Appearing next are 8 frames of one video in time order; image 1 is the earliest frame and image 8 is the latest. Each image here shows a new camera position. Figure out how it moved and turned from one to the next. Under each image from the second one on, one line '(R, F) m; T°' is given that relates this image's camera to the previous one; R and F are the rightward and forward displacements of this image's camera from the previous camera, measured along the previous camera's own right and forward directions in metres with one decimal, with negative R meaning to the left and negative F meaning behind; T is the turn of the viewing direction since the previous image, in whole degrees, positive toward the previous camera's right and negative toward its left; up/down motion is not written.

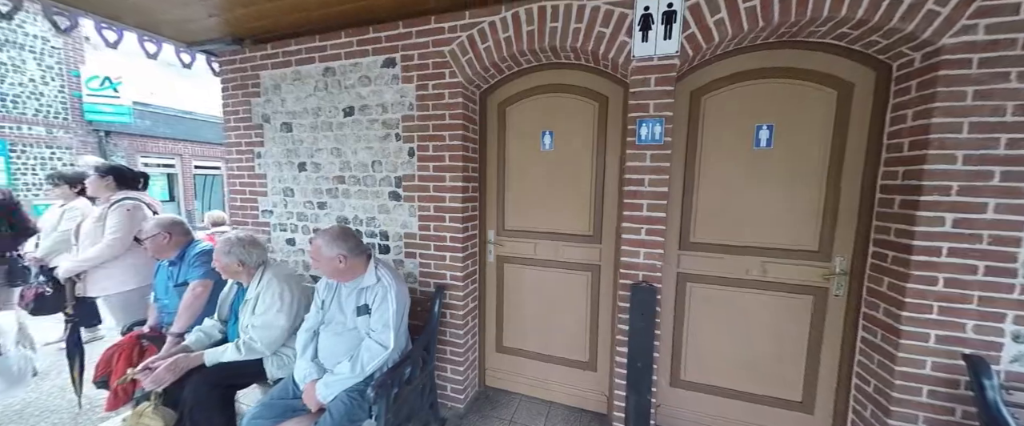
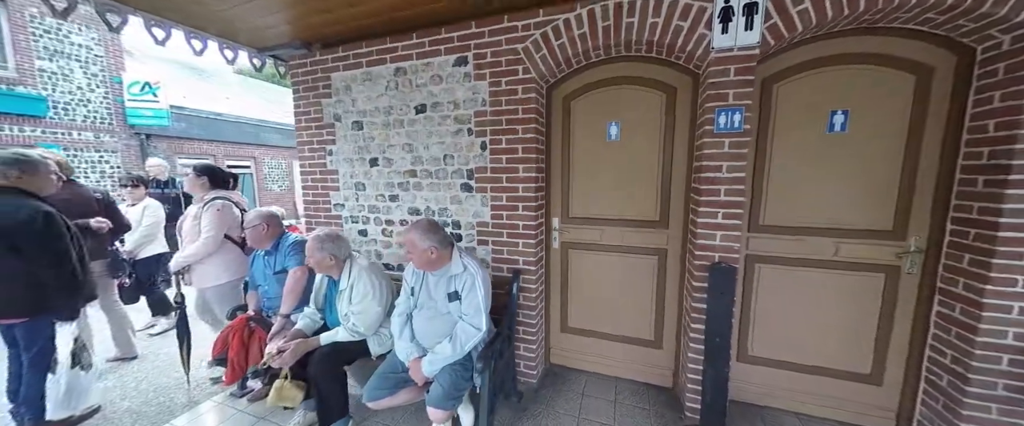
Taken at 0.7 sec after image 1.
(-0.4, -0.1) m; -2°
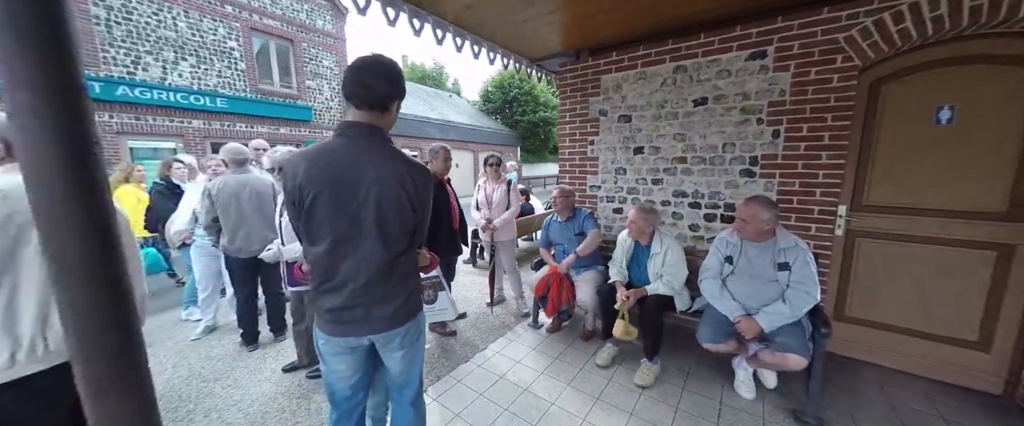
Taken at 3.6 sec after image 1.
(-1.3, -0.6) m; -18°
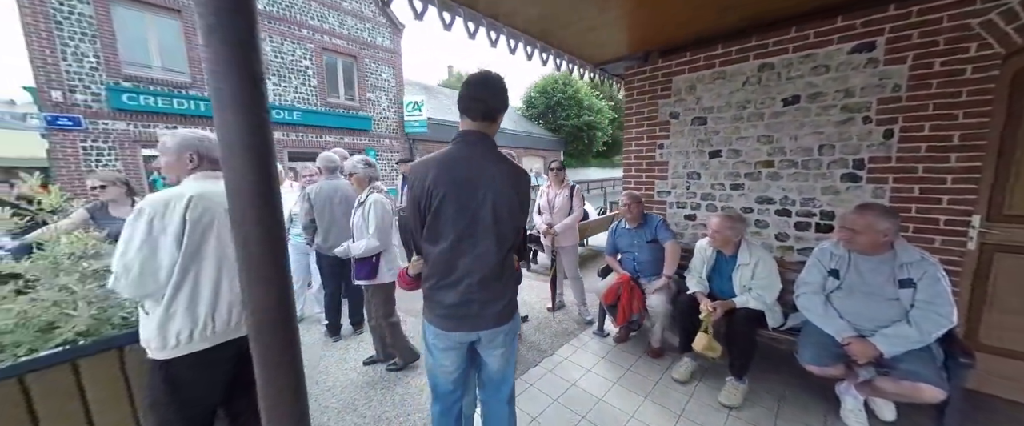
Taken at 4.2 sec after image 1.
(-0.2, 0.0) m; -7°
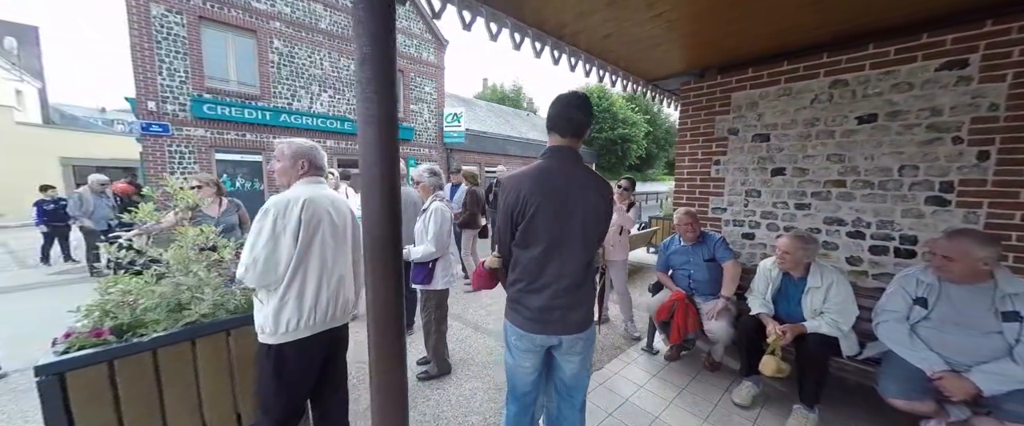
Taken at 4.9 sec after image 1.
(-0.2, -0.1) m; -5°
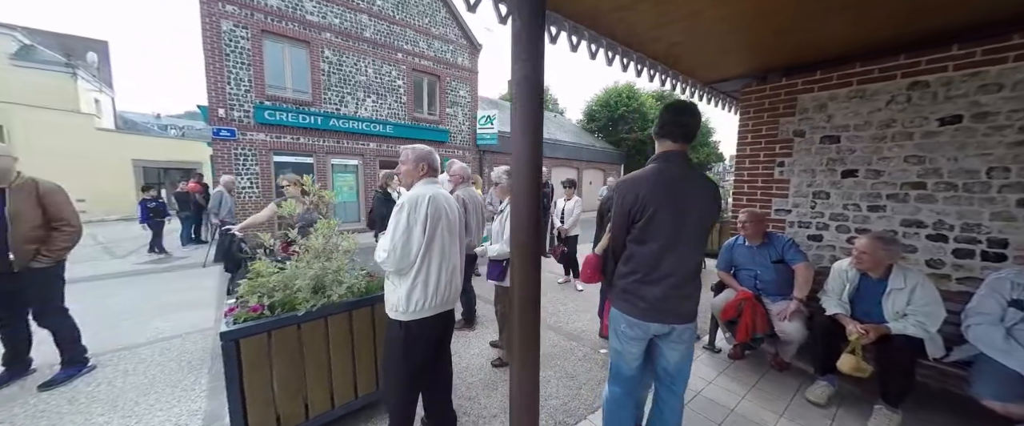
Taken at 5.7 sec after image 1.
(-0.4, -0.2) m; -4°
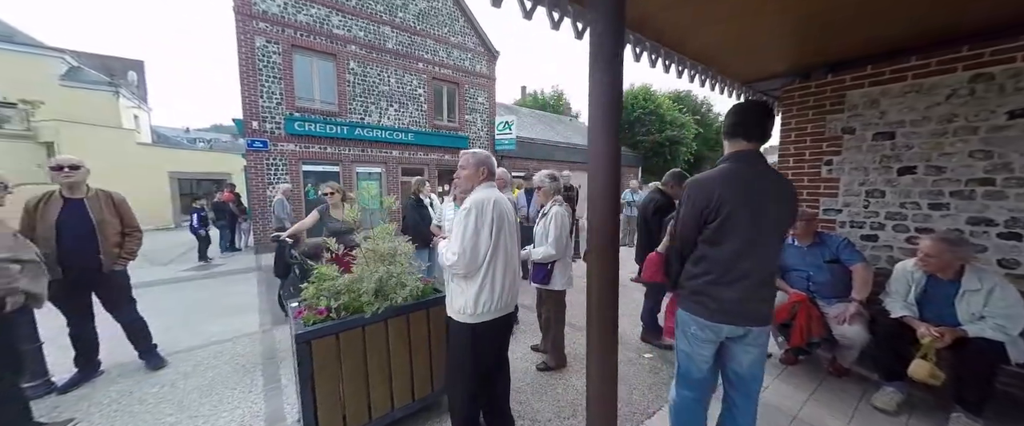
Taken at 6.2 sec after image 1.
(-0.3, 0.0) m; -2°
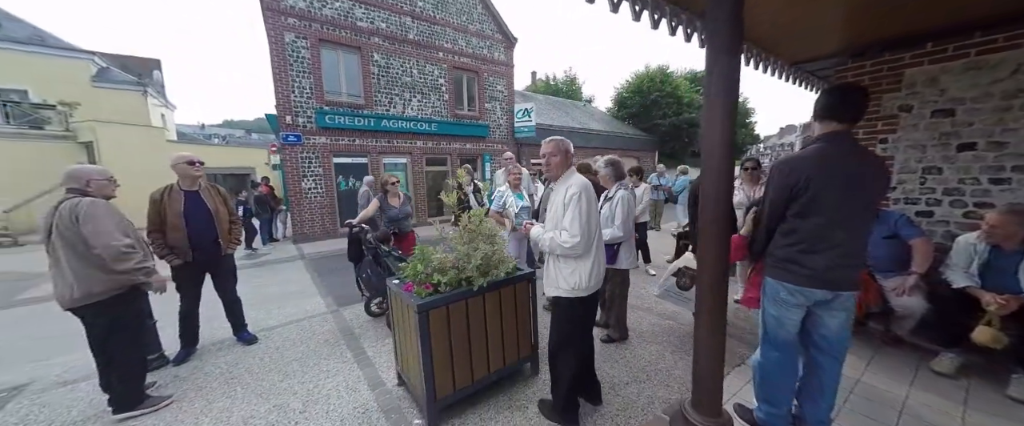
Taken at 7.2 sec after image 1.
(-0.5, -0.2) m; -2°
